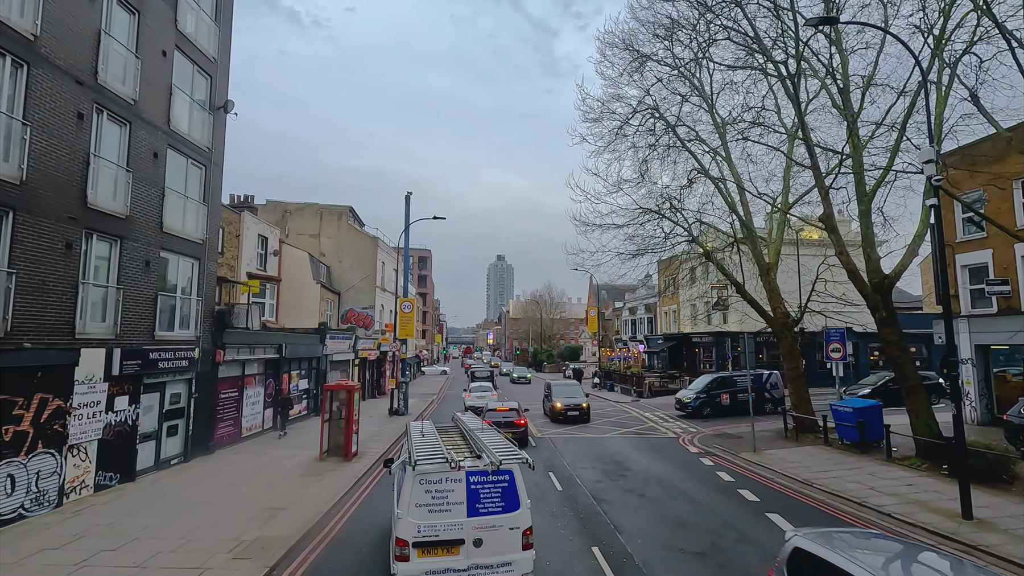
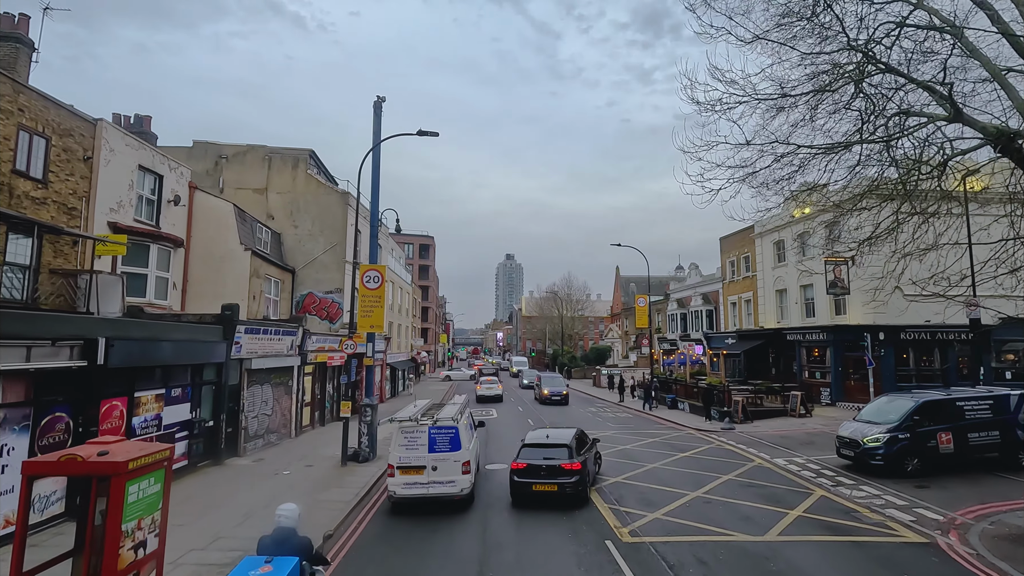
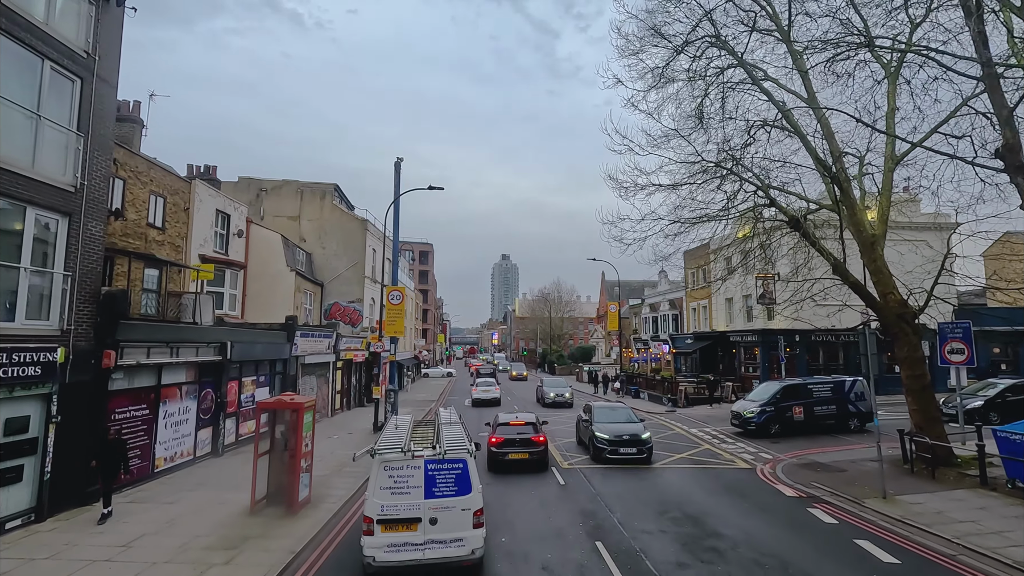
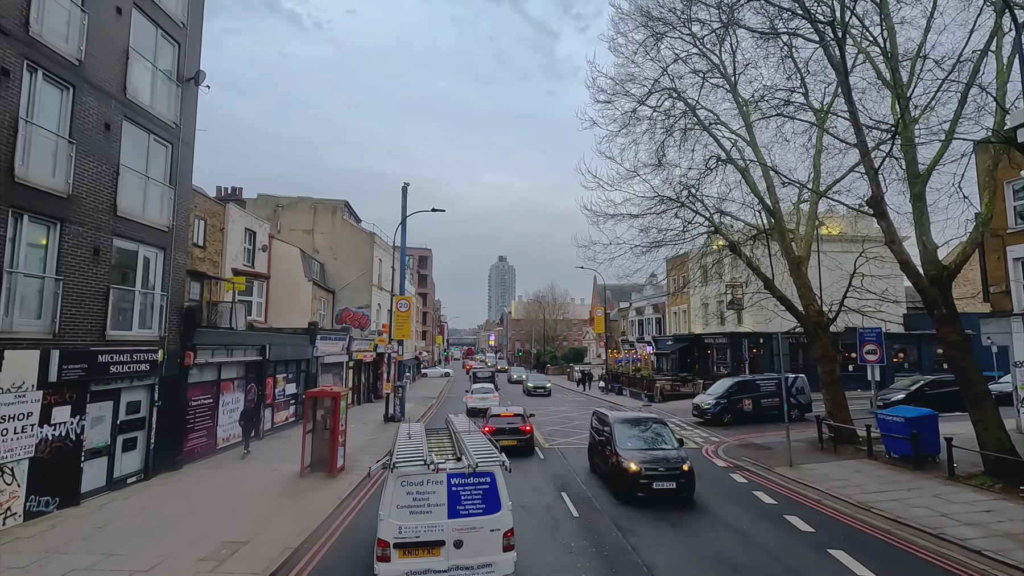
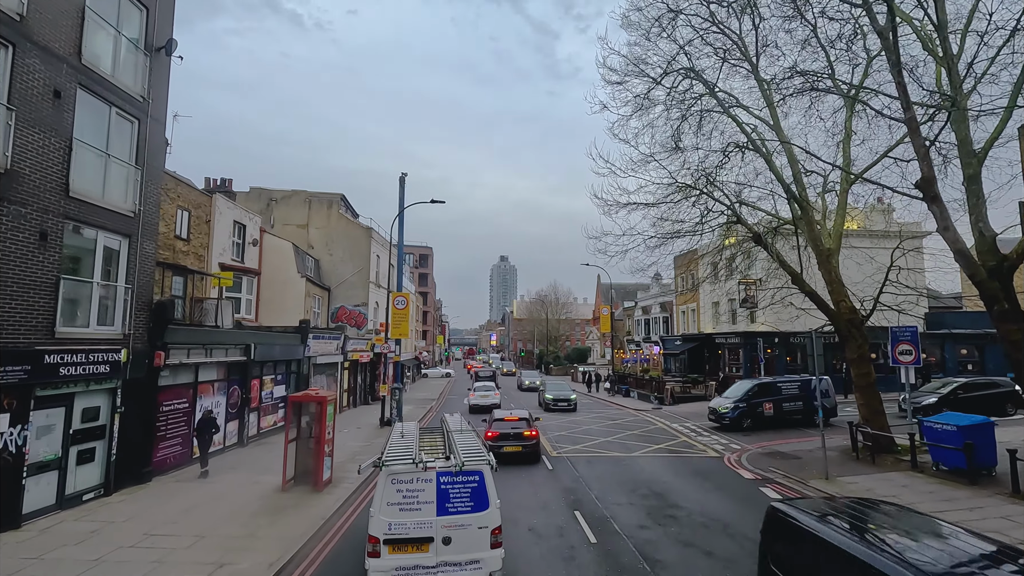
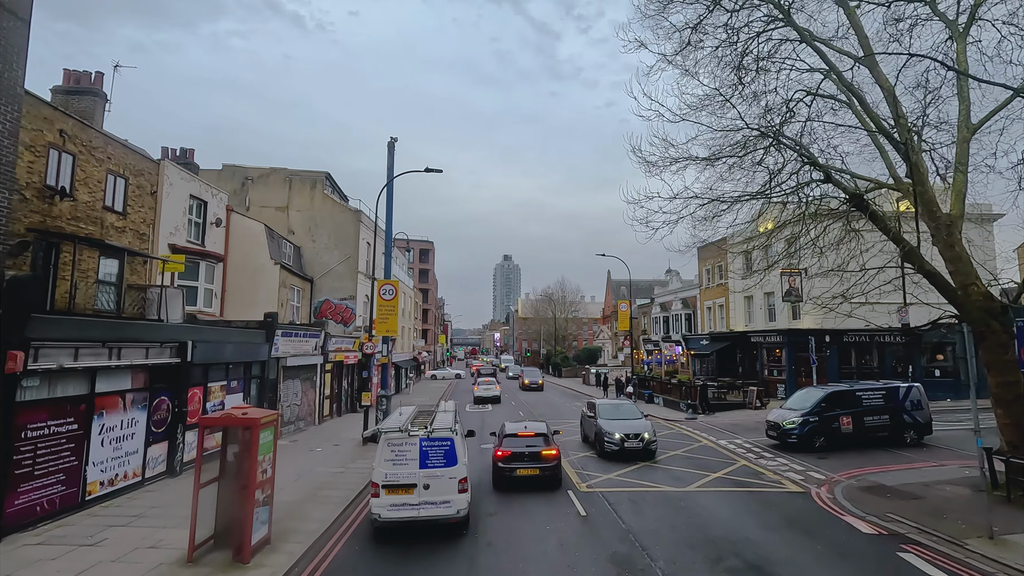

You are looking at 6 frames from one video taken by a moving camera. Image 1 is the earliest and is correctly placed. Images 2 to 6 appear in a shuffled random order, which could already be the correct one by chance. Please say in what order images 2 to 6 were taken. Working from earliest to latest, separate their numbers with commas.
4, 5, 3, 6, 2
